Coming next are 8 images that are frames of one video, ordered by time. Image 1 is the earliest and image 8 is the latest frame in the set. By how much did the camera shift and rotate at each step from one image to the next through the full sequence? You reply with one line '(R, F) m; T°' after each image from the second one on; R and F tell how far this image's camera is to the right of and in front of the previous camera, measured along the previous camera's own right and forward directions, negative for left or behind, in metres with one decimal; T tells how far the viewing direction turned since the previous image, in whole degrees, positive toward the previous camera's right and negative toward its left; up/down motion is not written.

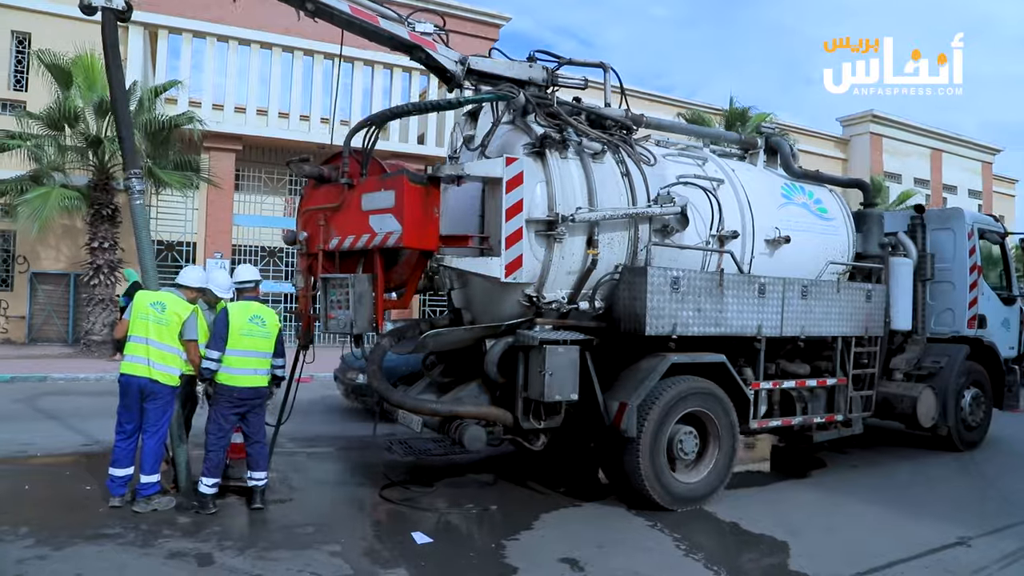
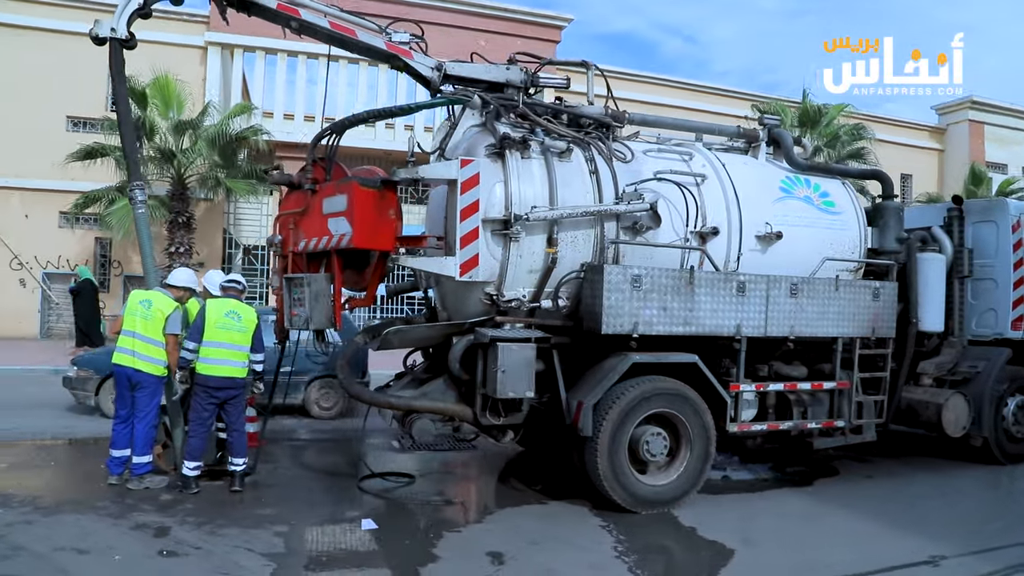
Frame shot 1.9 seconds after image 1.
(+1.3, 0.0) m; -10°
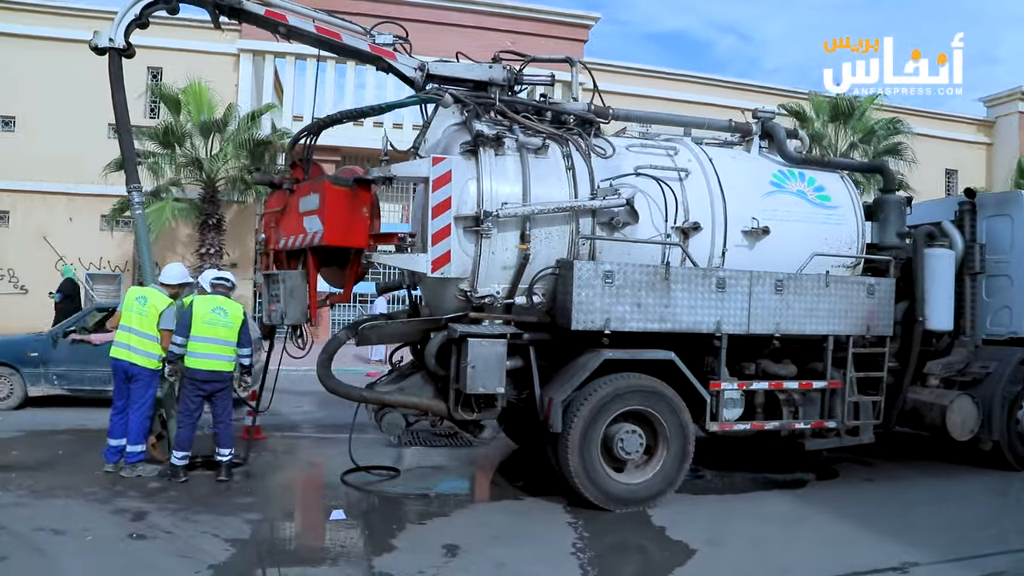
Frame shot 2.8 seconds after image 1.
(+0.7, 0.0) m; -5°
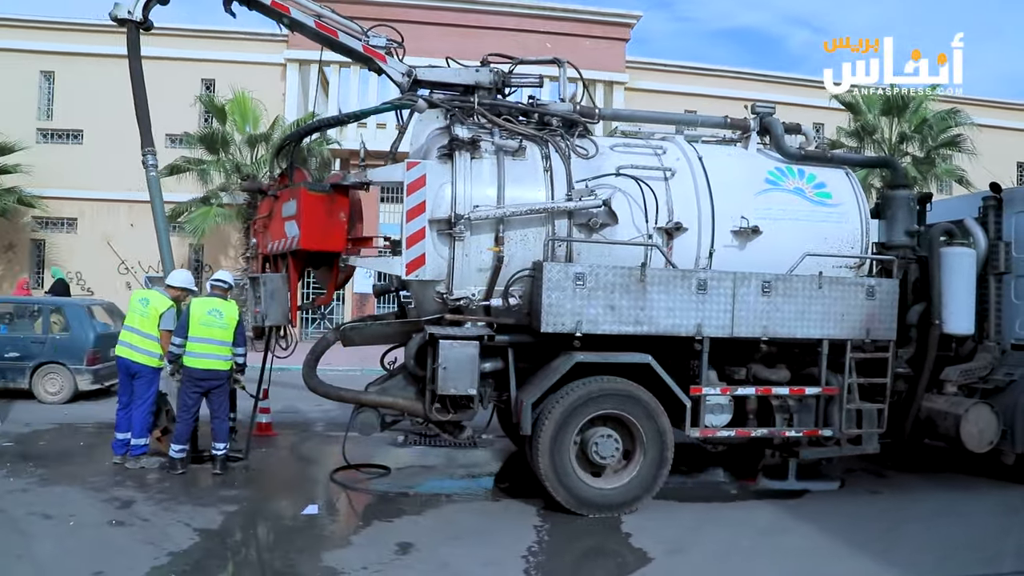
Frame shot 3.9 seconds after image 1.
(+0.9, 0.0) m; -7°
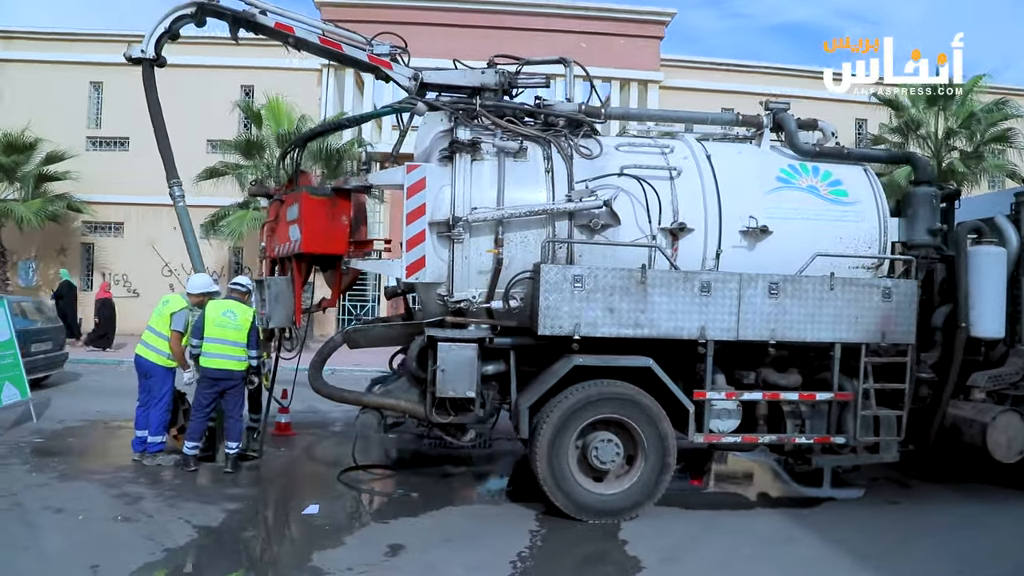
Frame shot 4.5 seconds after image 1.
(+0.4, +0.1) m; -4°
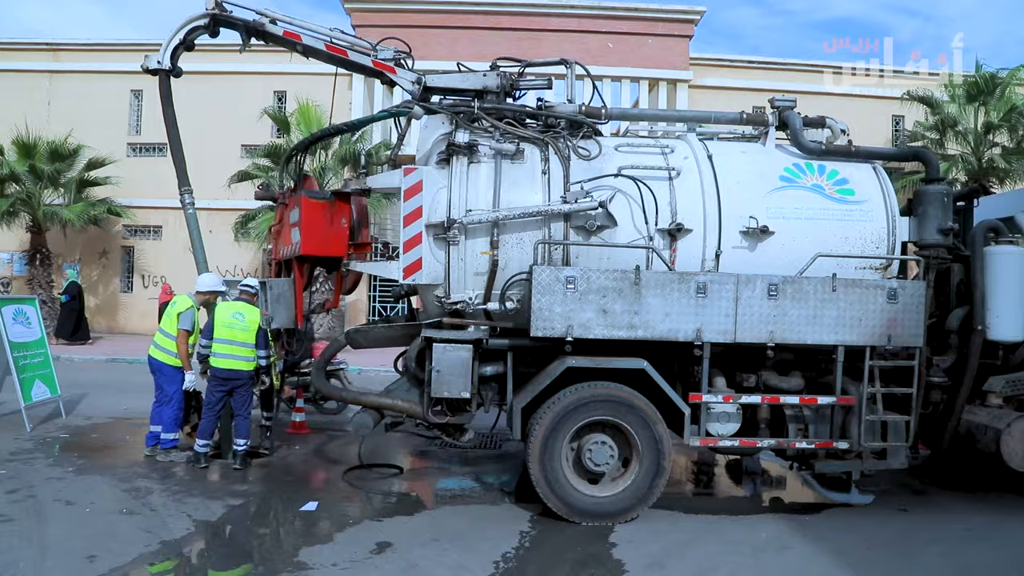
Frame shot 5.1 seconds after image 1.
(+0.4, 0.0) m; -4°
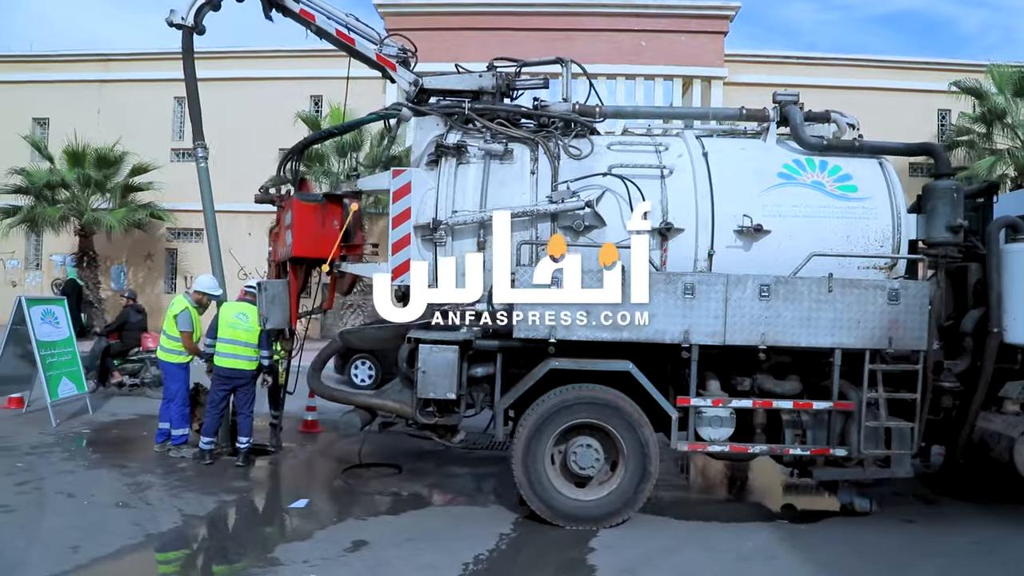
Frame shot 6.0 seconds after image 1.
(+0.6, +0.1) m; -5°
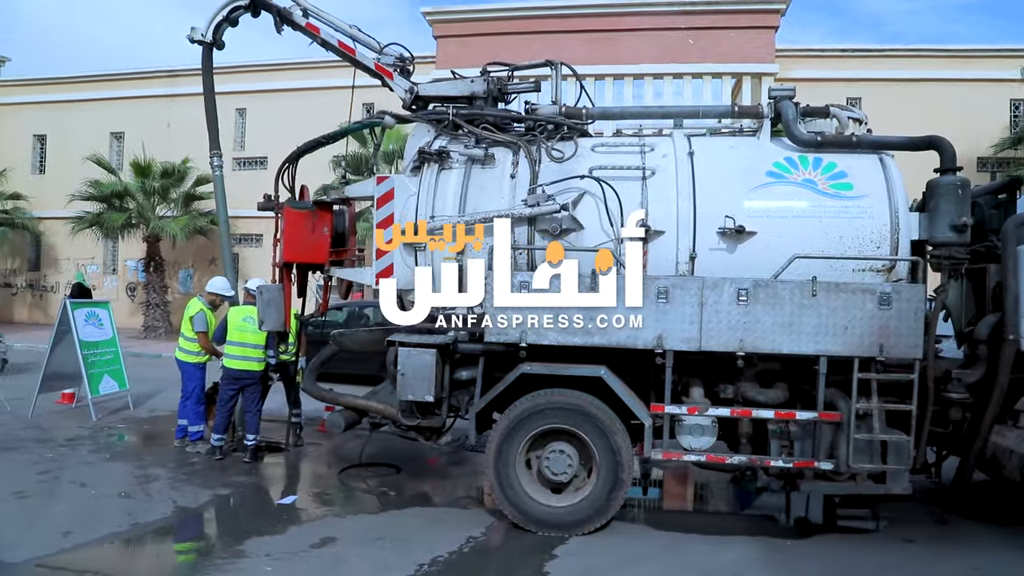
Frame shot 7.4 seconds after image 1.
(+0.9, +0.1) m; -7°
